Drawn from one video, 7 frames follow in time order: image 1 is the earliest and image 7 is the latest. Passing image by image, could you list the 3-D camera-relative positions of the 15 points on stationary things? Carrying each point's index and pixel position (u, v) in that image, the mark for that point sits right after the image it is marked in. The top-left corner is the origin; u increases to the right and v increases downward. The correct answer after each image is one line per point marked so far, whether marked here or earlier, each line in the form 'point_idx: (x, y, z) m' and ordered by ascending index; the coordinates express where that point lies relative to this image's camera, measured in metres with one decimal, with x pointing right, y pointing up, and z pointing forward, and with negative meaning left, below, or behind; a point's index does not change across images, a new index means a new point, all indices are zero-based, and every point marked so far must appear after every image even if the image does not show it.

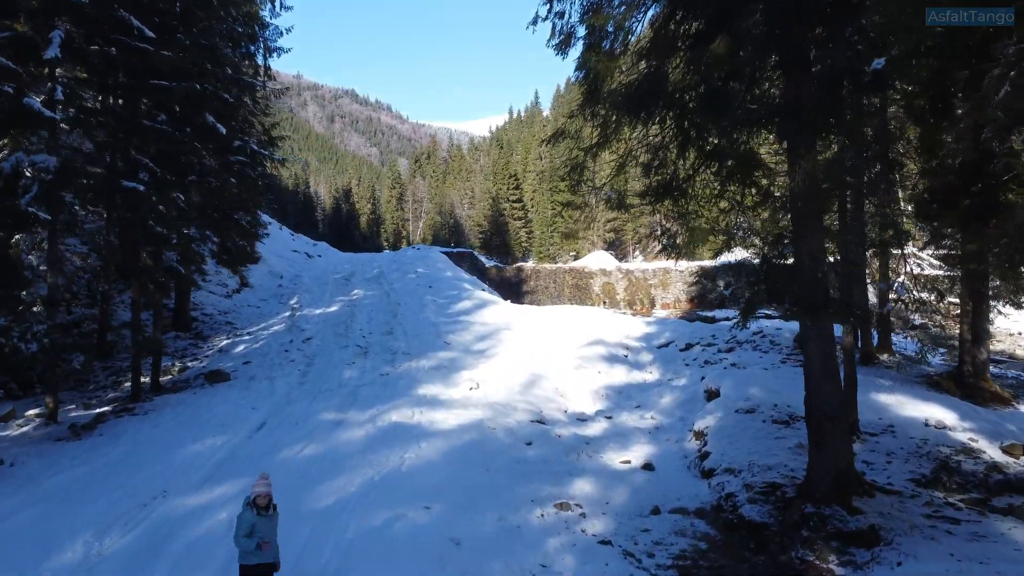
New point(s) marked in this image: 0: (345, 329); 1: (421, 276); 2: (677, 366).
0: (-2.4, -0.6, +11.8) m
1: (-2.0, +0.3, +17.8) m
2: (+2.1, -1.0, +10.4) m
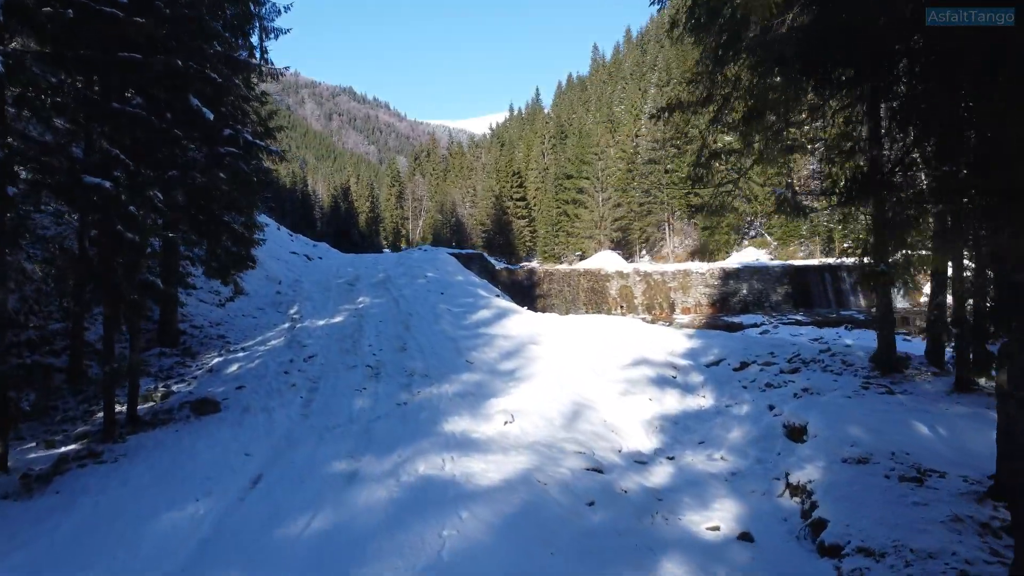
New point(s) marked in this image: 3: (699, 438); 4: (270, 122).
0: (-2.0, -0.7, +10.4) m
1: (-1.6, +0.2, +16.5) m
2: (+2.4, -1.1, +9.0) m
3: (+1.7, -1.4, +7.5) m
4: (-3.3, +2.2, +11.1) m
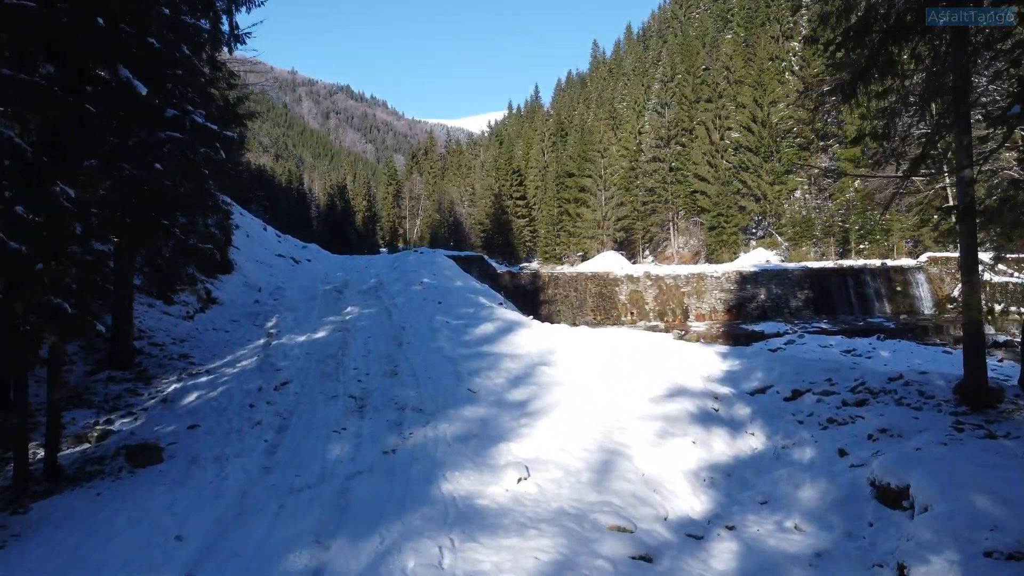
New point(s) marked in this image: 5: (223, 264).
0: (-1.9, -0.9, +8.9) m
1: (-1.5, +0.1, +15.0) m
2: (+2.5, -1.3, +7.5) m
3: (+1.8, -1.5, +6.0) m
4: (-3.2, +2.1, +9.6) m
5: (-4.8, +0.4, +13.7) m
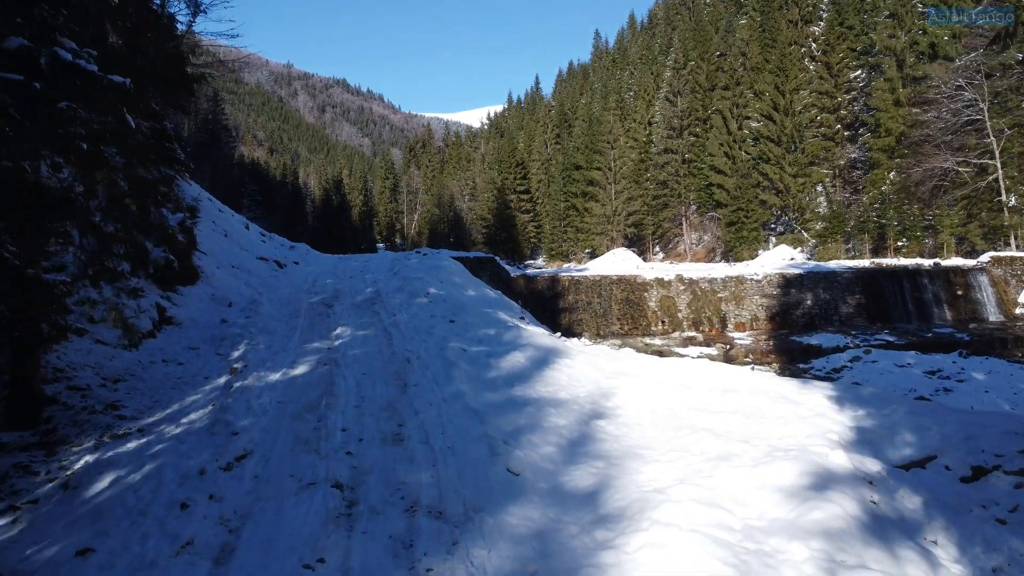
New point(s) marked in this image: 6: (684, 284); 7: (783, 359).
0: (-1.5, -1.1, +6.4) m
1: (-1.2, -0.1, +12.4) m
2: (+2.9, -1.5, +5.0) m
3: (+2.2, -1.7, +3.5) m
4: (-2.8, +1.9, +7.0) m
5: (-4.4, +0.2, +11.1) m
6: (+4.1, +0.1, +19.5) m
7: (+5.2, -1.3, +15.7) m
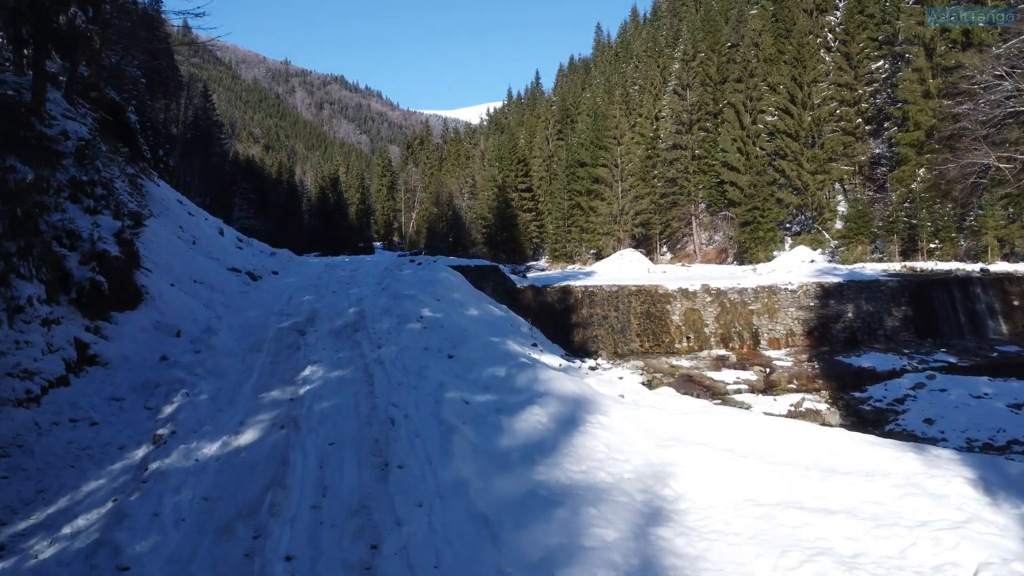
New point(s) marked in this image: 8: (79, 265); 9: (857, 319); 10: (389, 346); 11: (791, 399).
0: (-1.4, -1.4, +4.3) m
1: (-1.0, -0.4, +10.3) m
2: (+3.1, -1.8, +2.9) m
3: (+2.4, -2.1, +1.4) m
4: (-2.6, +1.6, +4.9) m
5: (-4.3, -0.1, +9.0) m
6: (+4.2, -0.1, +17.4) m
7: (+5.3, -1.6, +13.6) m
8: (-4.4, +0.2, +8.4) m
9: (+7.2, -0.6, +17.2) m
10: (-1.4, -0.6, +9.1) m
11: (+4.3, -1.7, +12.7) m
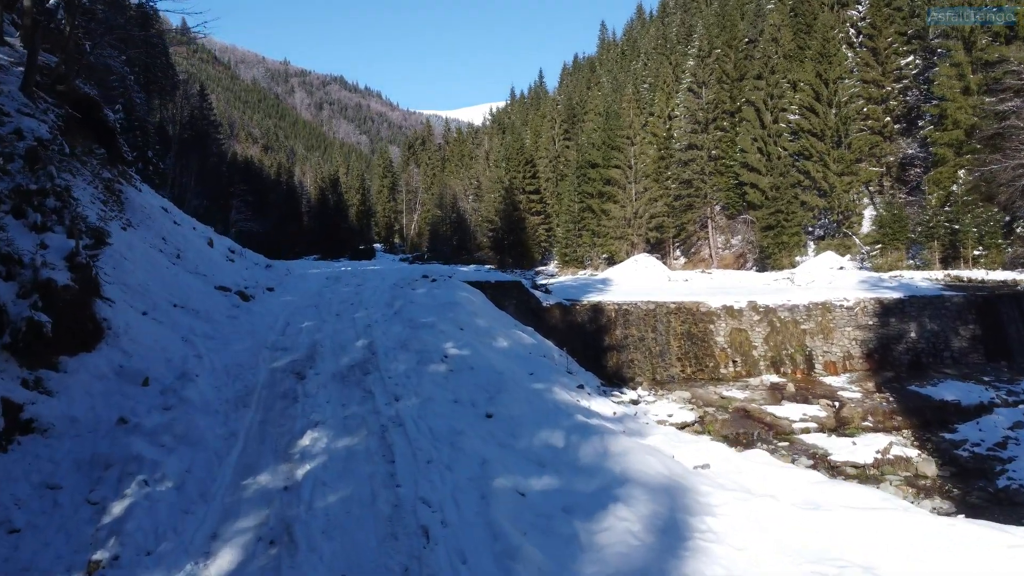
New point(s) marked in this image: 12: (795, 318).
0: (-0.9, -1.7, +2.5) m
1: (-0.6, -0.7, +8.5) m
2: (+3.5, -2.1, +1.1) m
3: (+2.8, -2.4, -0.4) m
4: (-2.2, +1.2, +3.1) m
5: (-3.9, -0.4, +7.2) m
6: (+4.6, -0.5, +15.5) m
7: (+5.7, -1.9, +11.8) m
8: (-4.0, -0.1, +6.6) m
9: (+7.7, -1.0, +15.4) m
10: (-0.9, -1.0, +7.3) m
11: (+4.8, -2.1, +10.9) m
12: (+5.3, -0.6, +15.5) m
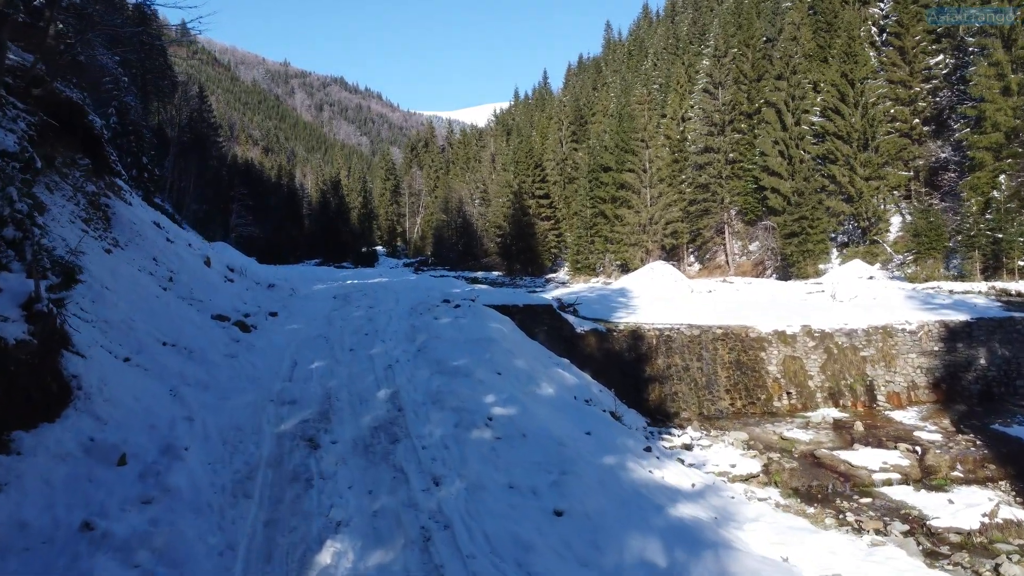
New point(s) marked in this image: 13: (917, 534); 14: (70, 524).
0: (-0.4, -2.1, +1.0) m
1: (-0.1, -1.1, +7.0) m
2: (+4.0, -2.5, -0.4) m
3: (+3.3, -2.8, -1.9) m
4: (-1.7, +0.8, +1.6) m
5: (-3.4, -0.8, +5.7) m
6: (+5.1, -0.9, +14.0) m
7: (+6.2, -2.3, +10.3) m
8: (-3.5, -0.5, +5.1) m
9: (+8.2, -1.3, +13.9) m
10: (-0.4, -1.4, +5.8) m
11: (+5.3, -2.4, +9.4) m
12: (+5.8, -1.0, +14.0) m
13: (+4.2, -2.6, +8.6) m
14: (-2.7, -1.4, +5.1) m
